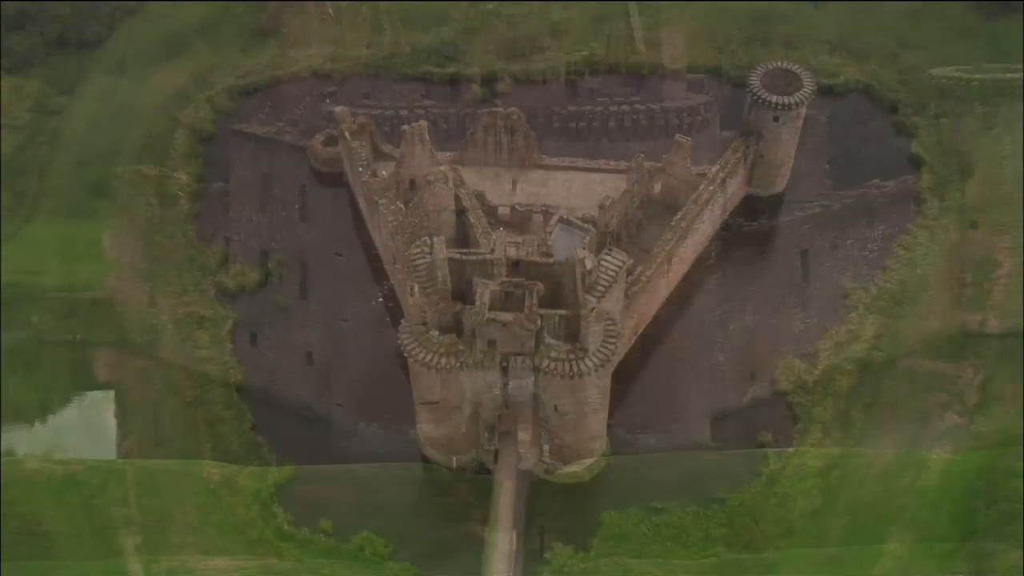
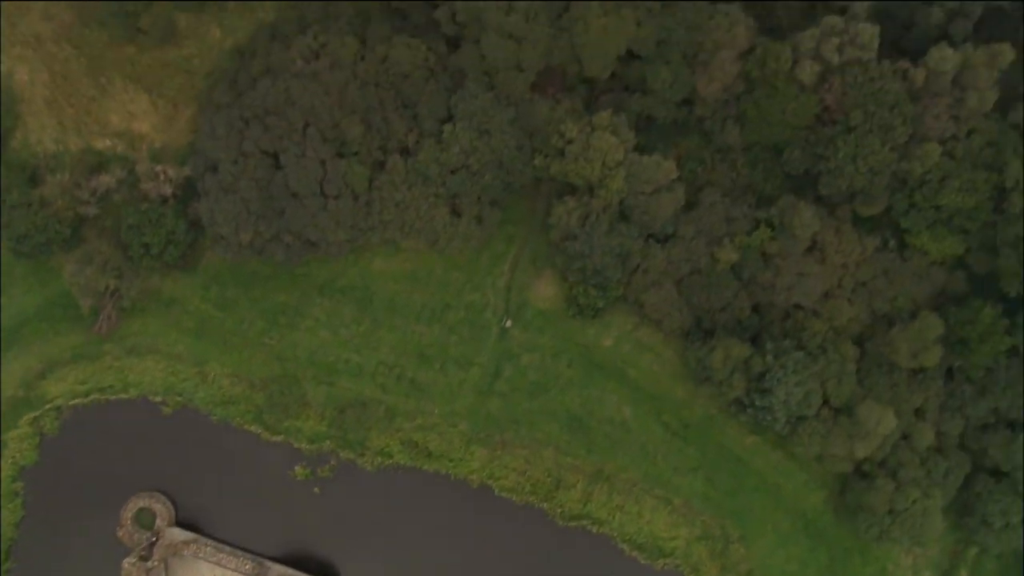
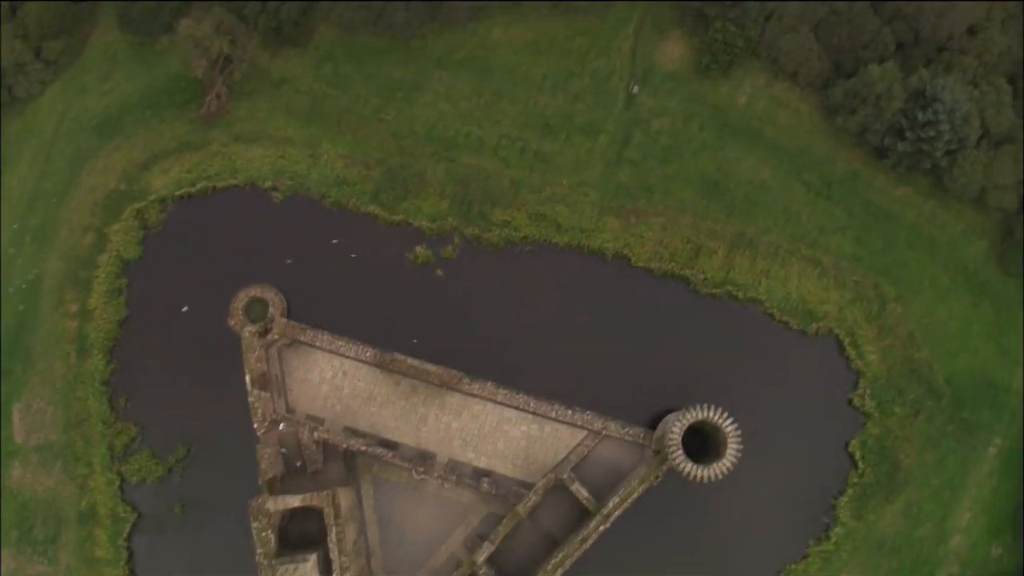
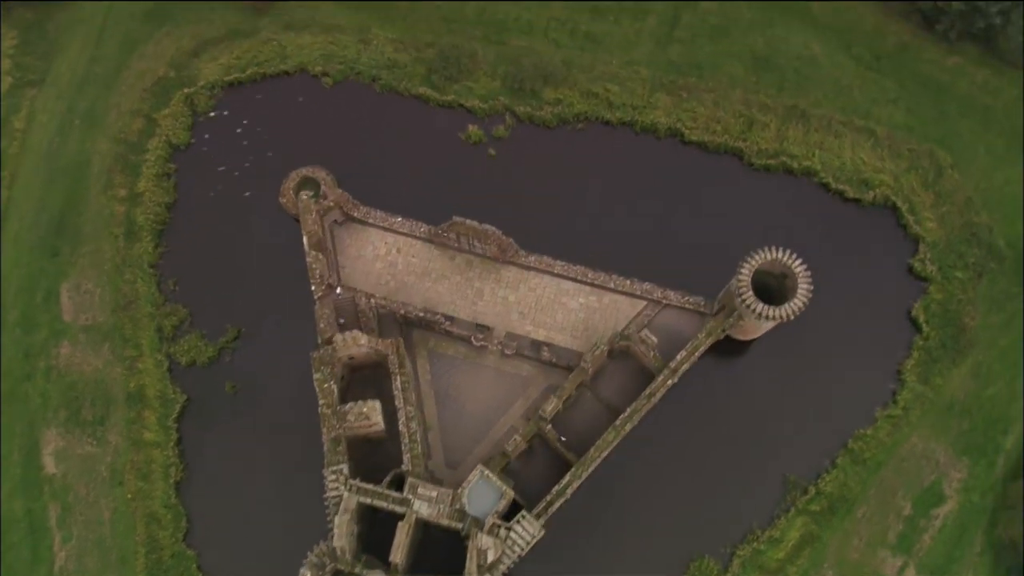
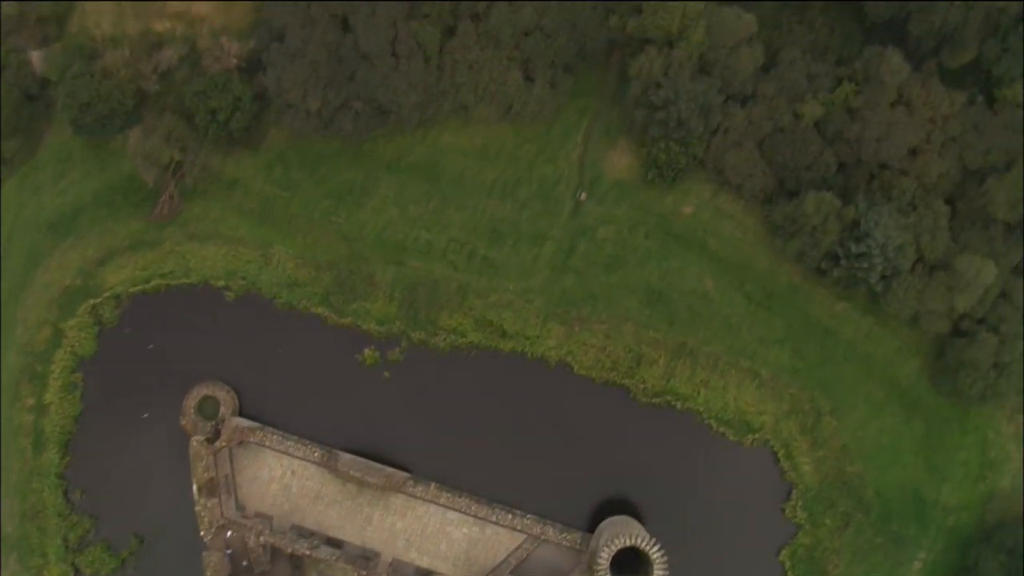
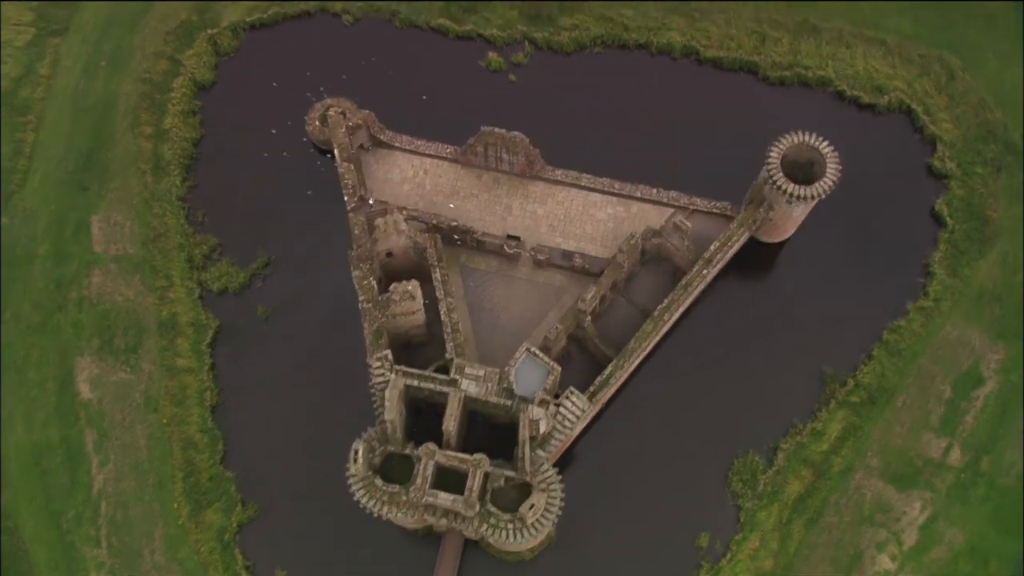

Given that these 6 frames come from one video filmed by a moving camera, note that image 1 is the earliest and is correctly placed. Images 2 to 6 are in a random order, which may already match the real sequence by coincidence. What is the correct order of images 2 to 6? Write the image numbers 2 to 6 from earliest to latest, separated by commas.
6, 4, 3, 5, 2
